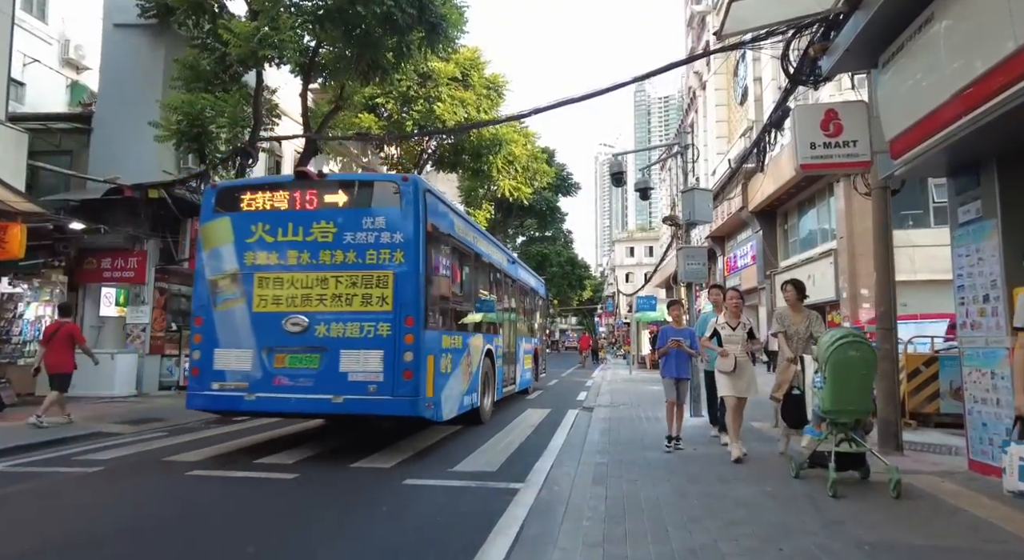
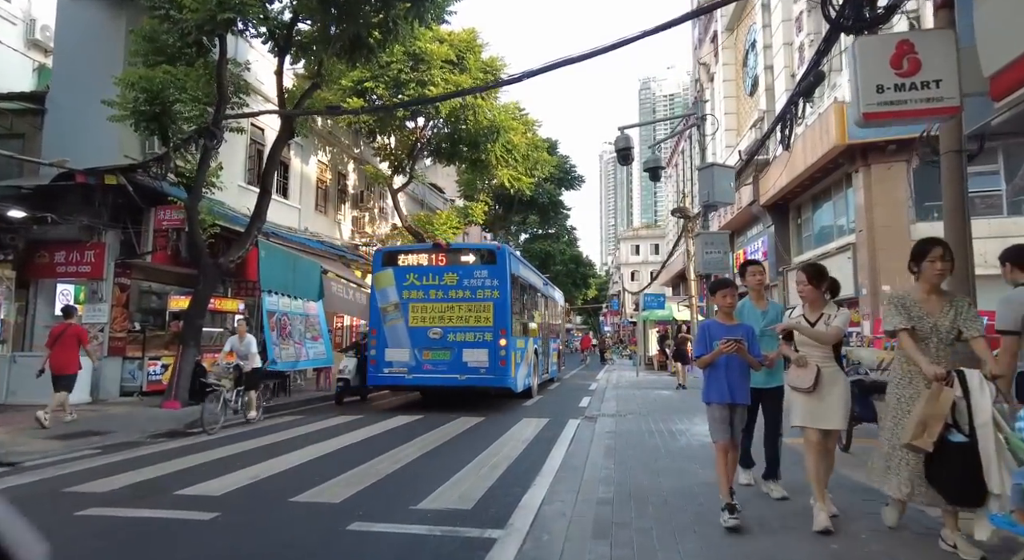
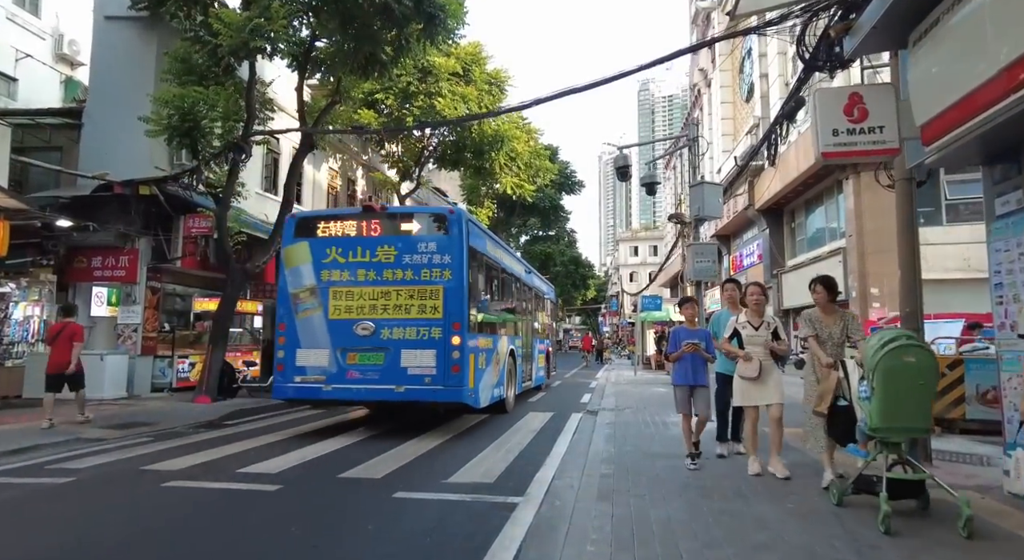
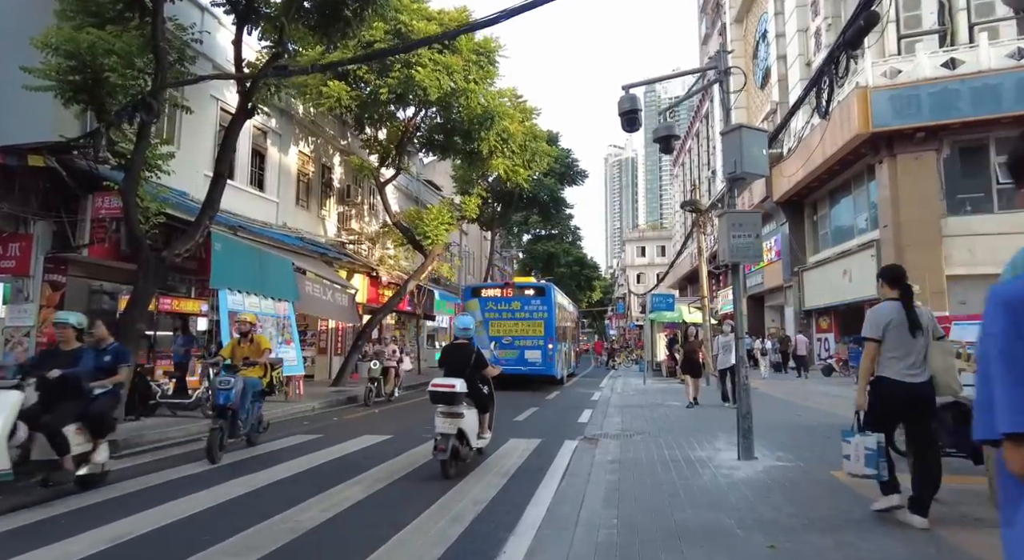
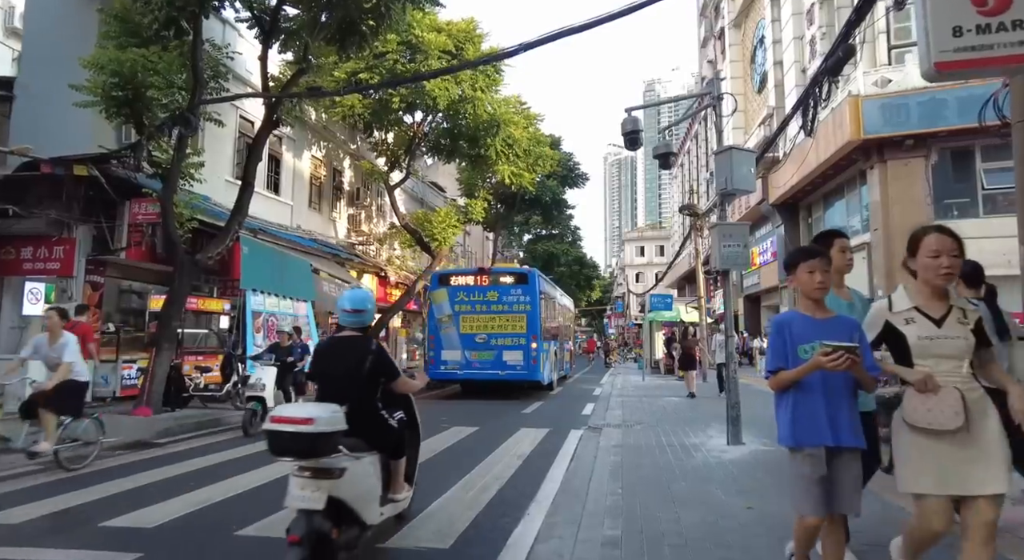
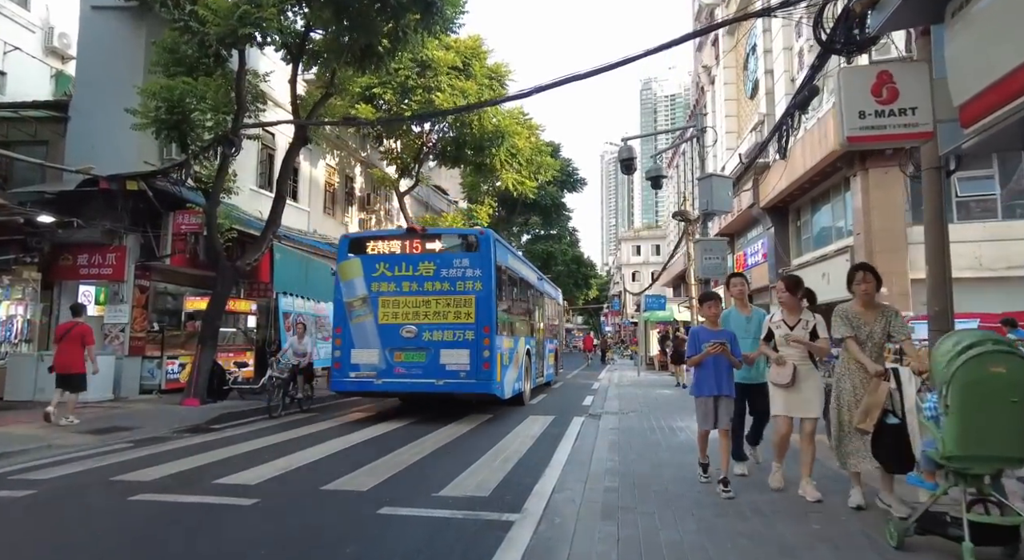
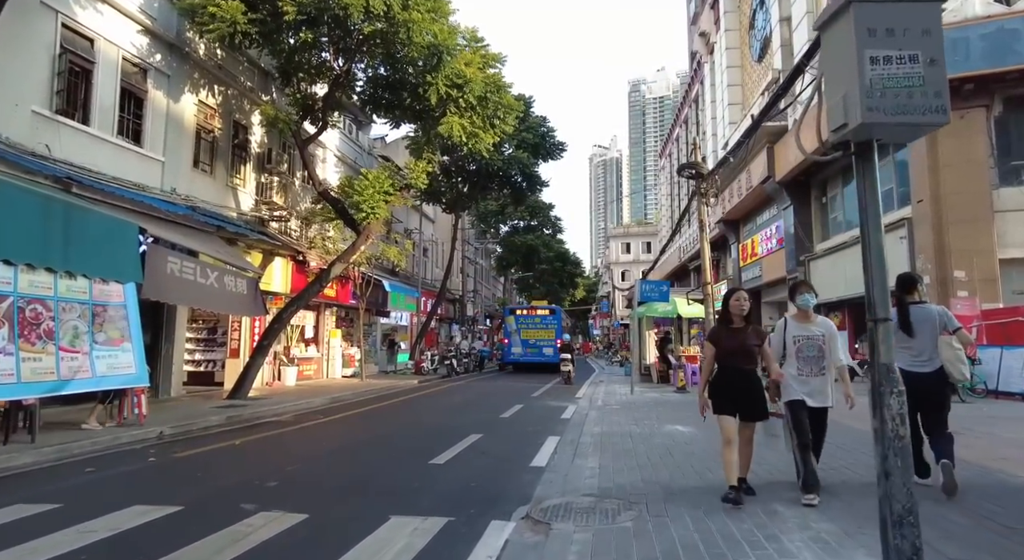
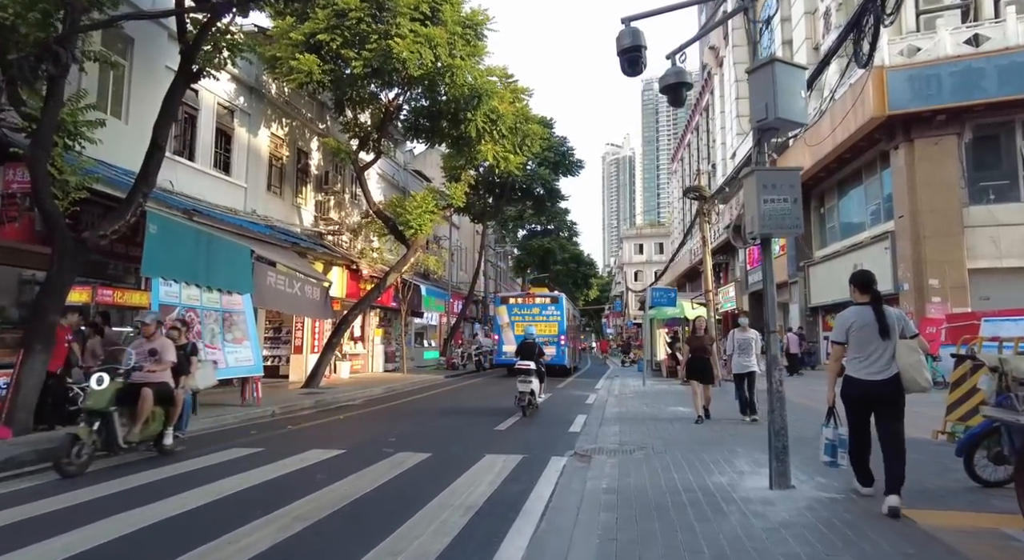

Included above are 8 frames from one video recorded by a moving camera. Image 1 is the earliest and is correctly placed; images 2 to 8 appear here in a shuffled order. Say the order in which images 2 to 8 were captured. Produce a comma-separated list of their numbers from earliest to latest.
3, 6, 2, 5, 4, 8, 7
